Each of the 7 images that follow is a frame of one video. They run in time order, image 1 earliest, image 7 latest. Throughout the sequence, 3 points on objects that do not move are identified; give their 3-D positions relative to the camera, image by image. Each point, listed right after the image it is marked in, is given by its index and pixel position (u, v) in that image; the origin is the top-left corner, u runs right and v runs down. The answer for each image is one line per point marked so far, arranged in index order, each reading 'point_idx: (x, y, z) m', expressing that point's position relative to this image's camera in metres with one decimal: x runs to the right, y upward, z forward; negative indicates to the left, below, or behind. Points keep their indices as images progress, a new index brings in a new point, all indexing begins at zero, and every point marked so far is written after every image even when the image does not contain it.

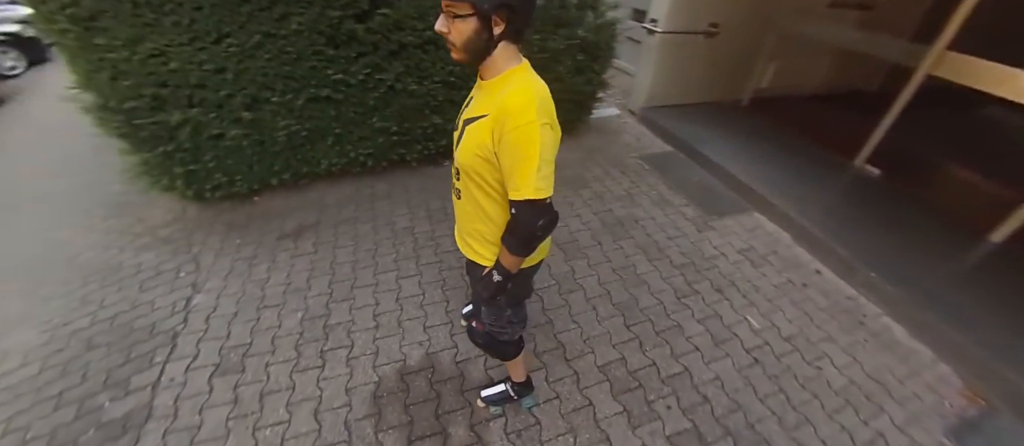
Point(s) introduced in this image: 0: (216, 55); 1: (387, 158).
0: (-1.9, +1.1, +2.4) m
1: (-1.1, +0.6, +3.3) m
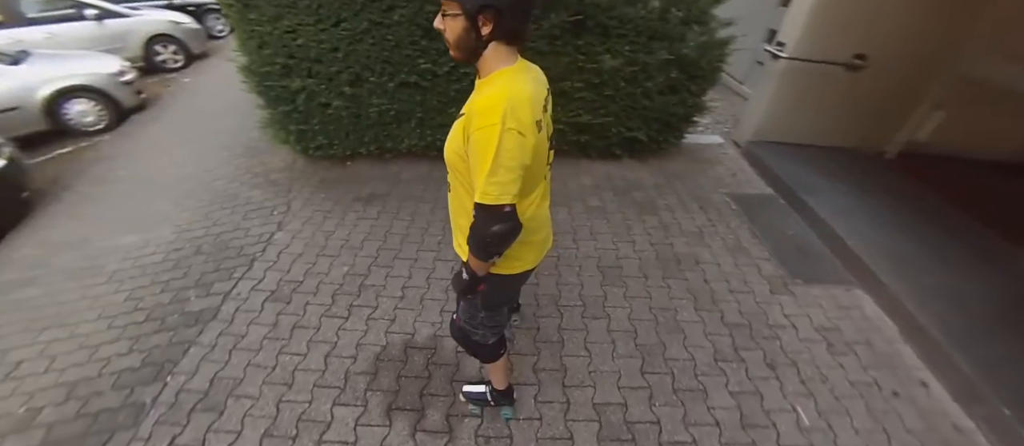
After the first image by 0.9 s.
0: (-1.4, +1.4, +2.9) m
1: (-0.5, +0.7, +3.5) m
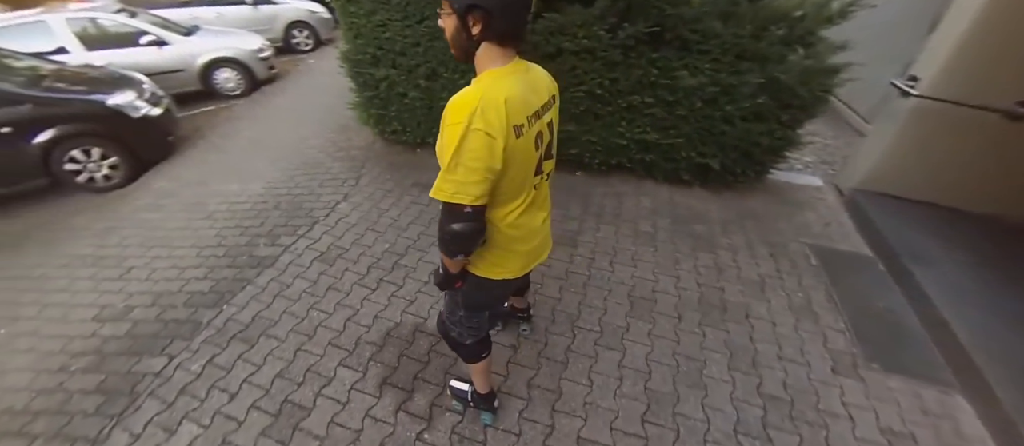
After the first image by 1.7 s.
0: (-0.8, +1.6, +3.1) m
1: (+0.1, +0.7, +3.5) m
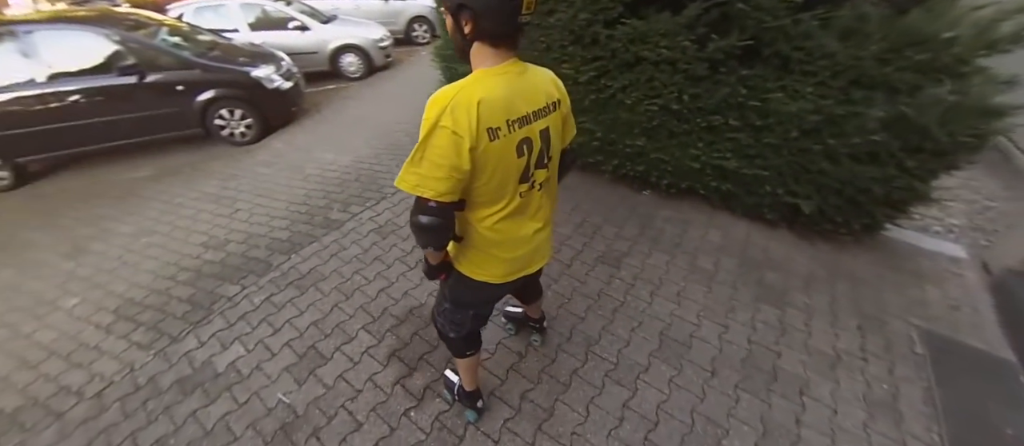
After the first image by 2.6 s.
0: (-0.1, +1.6, +3.2) m
1: (+0.7, +0.6, +3.4) m
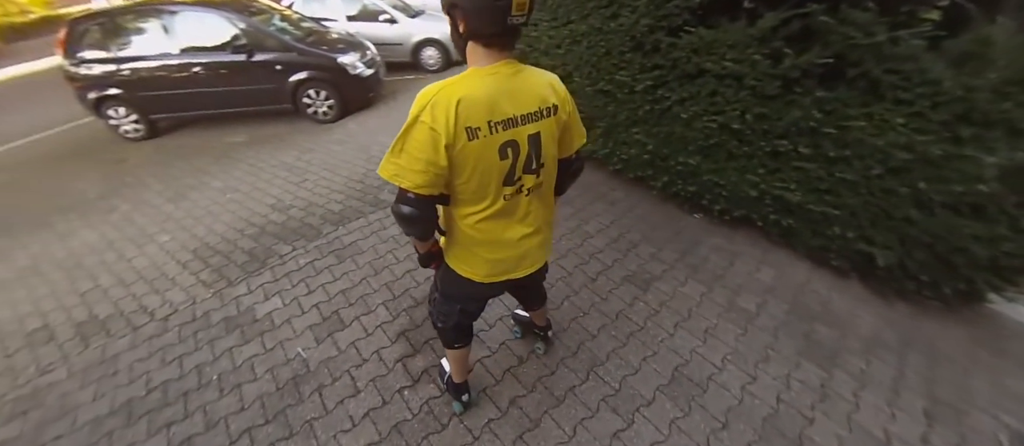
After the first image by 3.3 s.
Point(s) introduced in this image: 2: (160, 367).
0: (+0.4, +1.6, +3.2) m
1: (+1.1, +0.4, +3.3) m
2: (-2.0, -0.8, +2.2) m
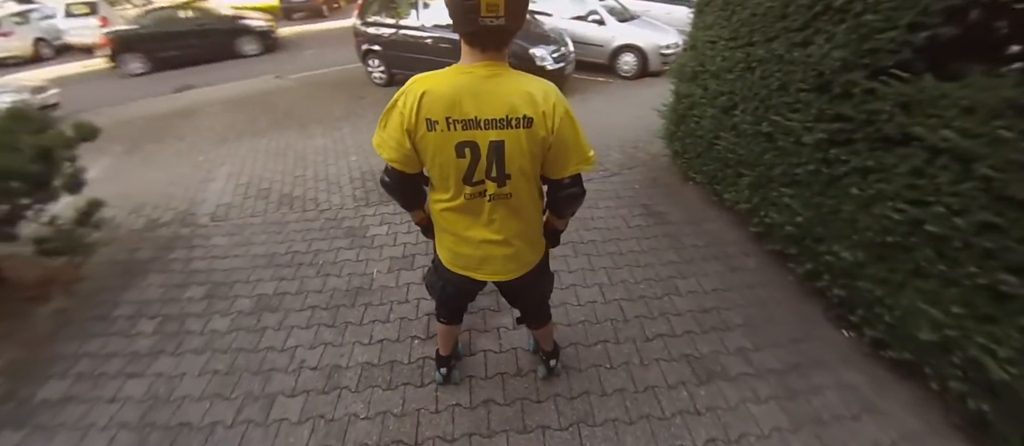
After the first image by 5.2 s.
0: (+1.6, +1.2, +2.6) m
1: (+1.8, -0.2, +2.5) m
2: (-1.7, -0.1, +3.1) m
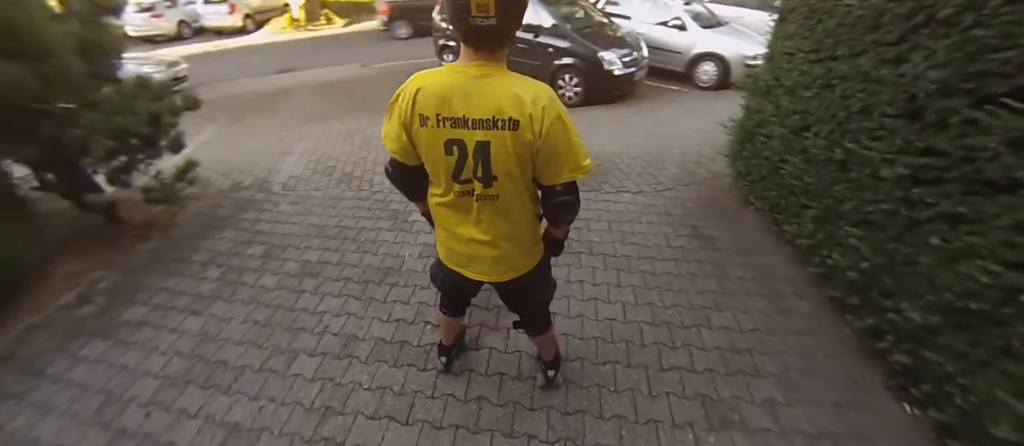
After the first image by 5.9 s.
0: (+1.9, +0.9, +2.3) m
1: (+1.9, -0.4, +2.2) m
2: (-1.4, +0.1, +3.3) m
